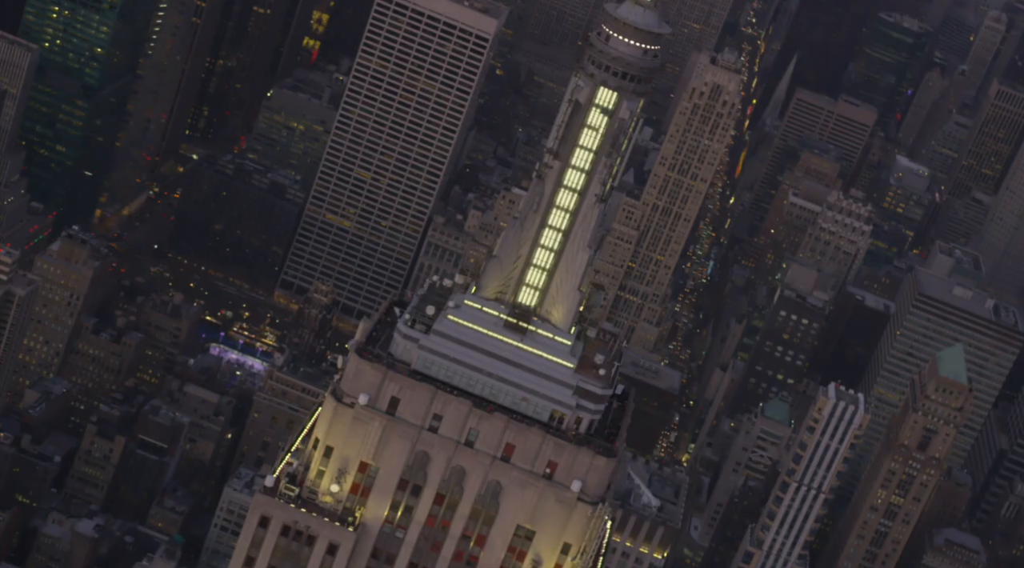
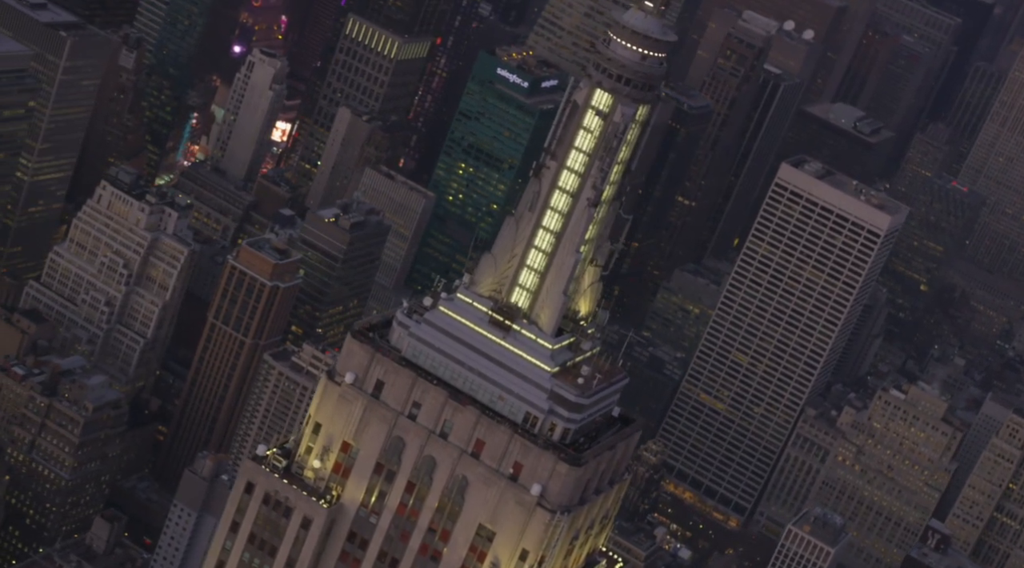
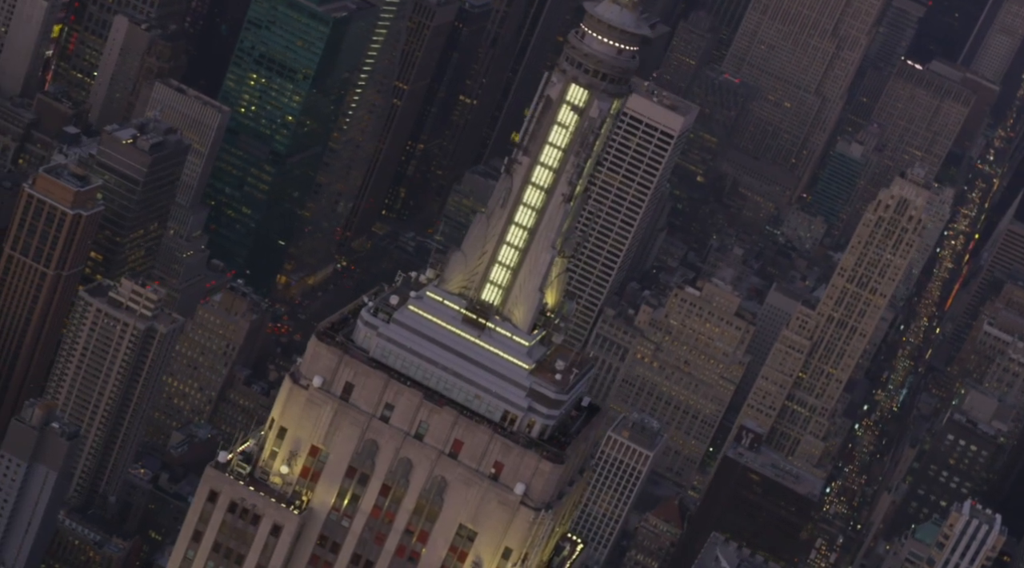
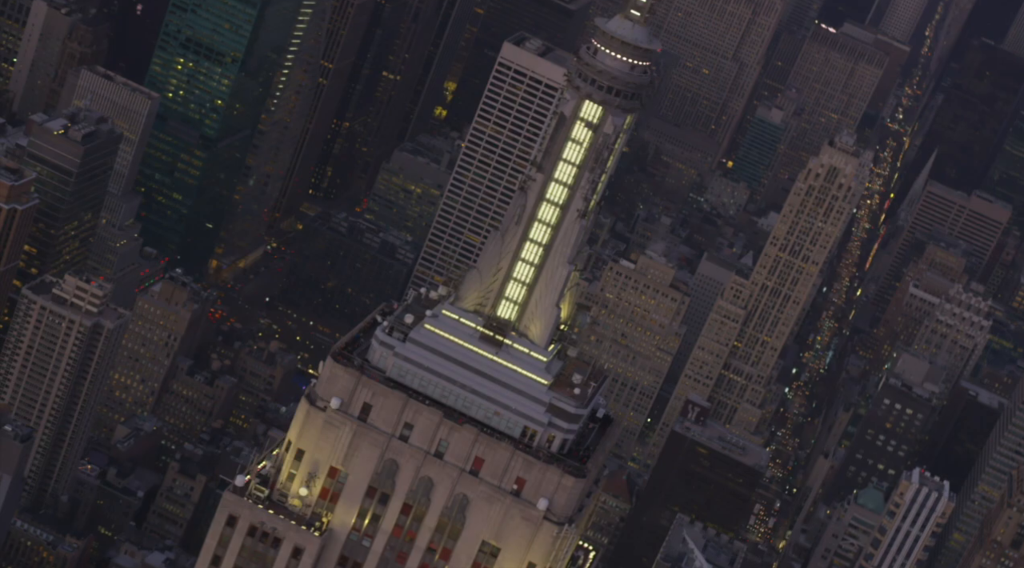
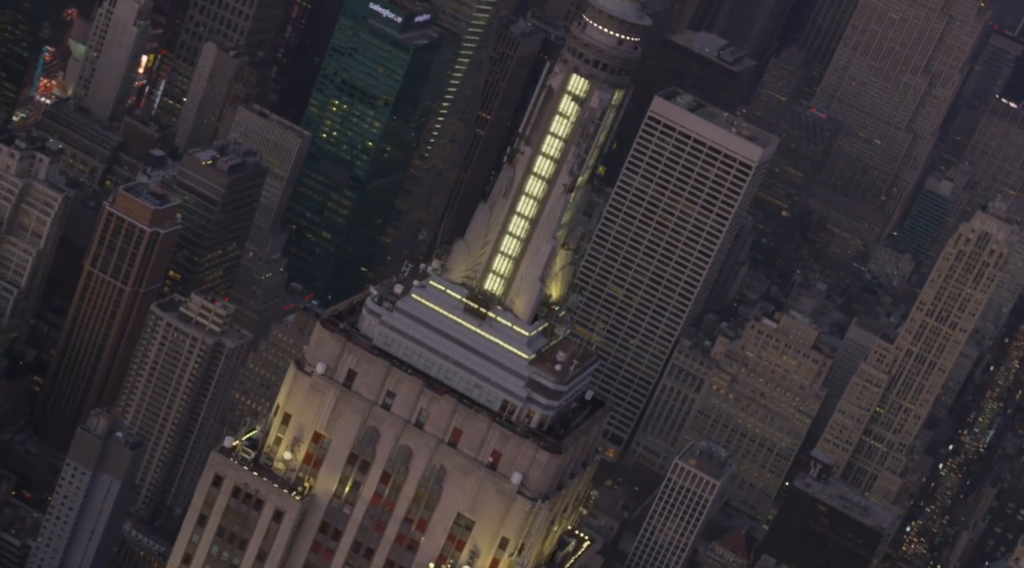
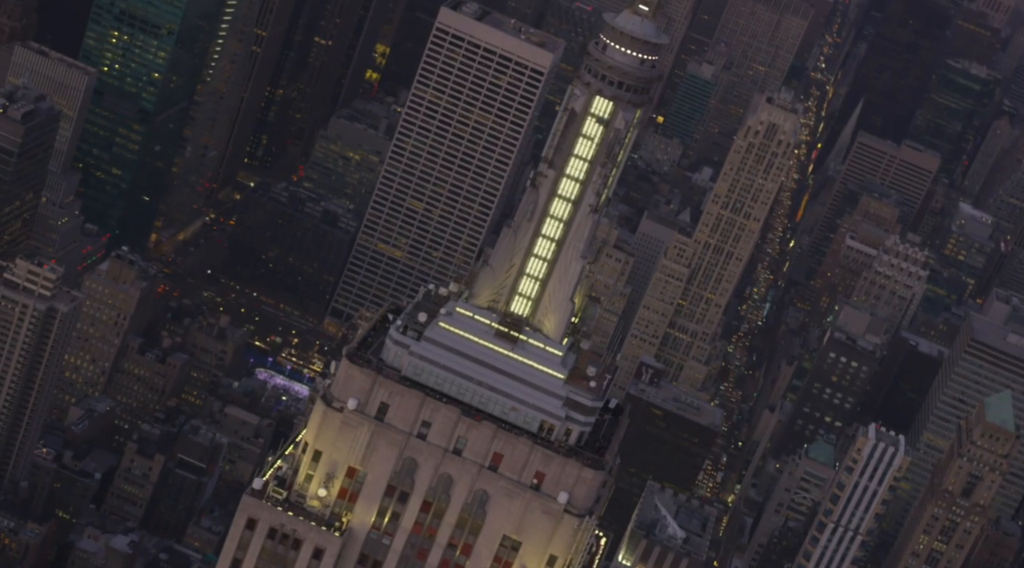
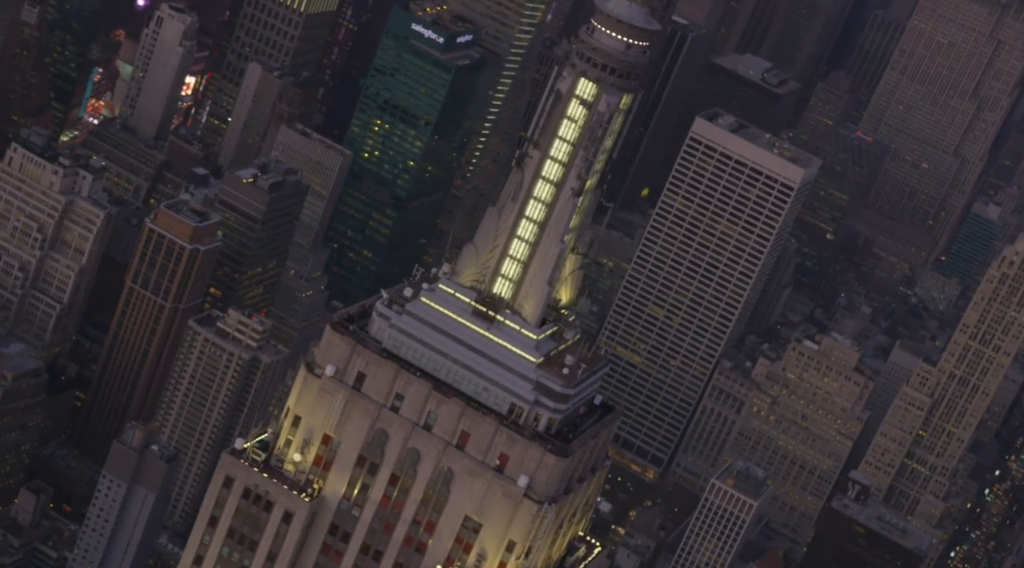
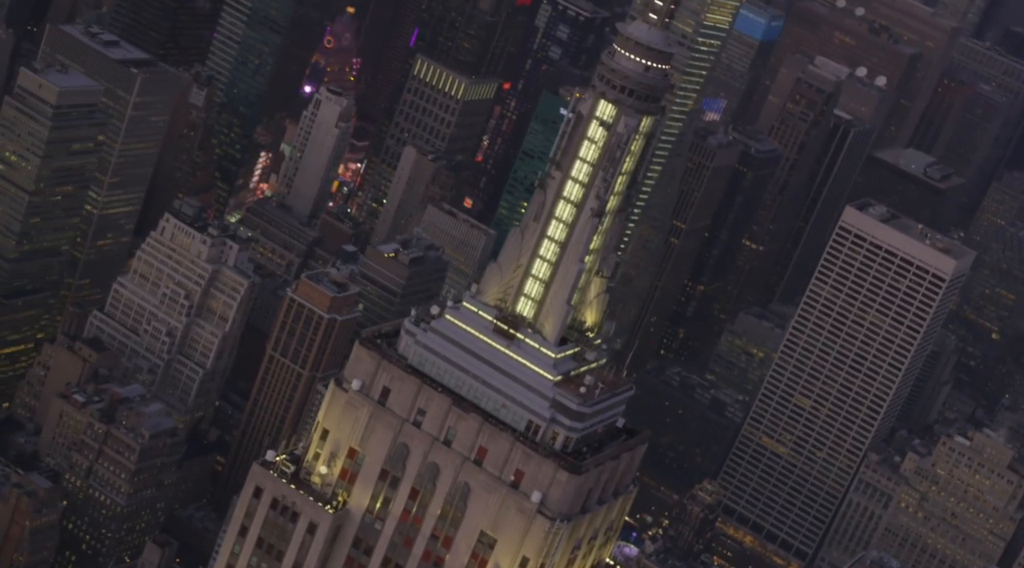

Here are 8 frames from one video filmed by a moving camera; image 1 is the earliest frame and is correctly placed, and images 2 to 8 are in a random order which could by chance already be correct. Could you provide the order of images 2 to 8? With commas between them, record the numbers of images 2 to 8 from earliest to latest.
6, 4, 3, 5, 7, 2, 8
